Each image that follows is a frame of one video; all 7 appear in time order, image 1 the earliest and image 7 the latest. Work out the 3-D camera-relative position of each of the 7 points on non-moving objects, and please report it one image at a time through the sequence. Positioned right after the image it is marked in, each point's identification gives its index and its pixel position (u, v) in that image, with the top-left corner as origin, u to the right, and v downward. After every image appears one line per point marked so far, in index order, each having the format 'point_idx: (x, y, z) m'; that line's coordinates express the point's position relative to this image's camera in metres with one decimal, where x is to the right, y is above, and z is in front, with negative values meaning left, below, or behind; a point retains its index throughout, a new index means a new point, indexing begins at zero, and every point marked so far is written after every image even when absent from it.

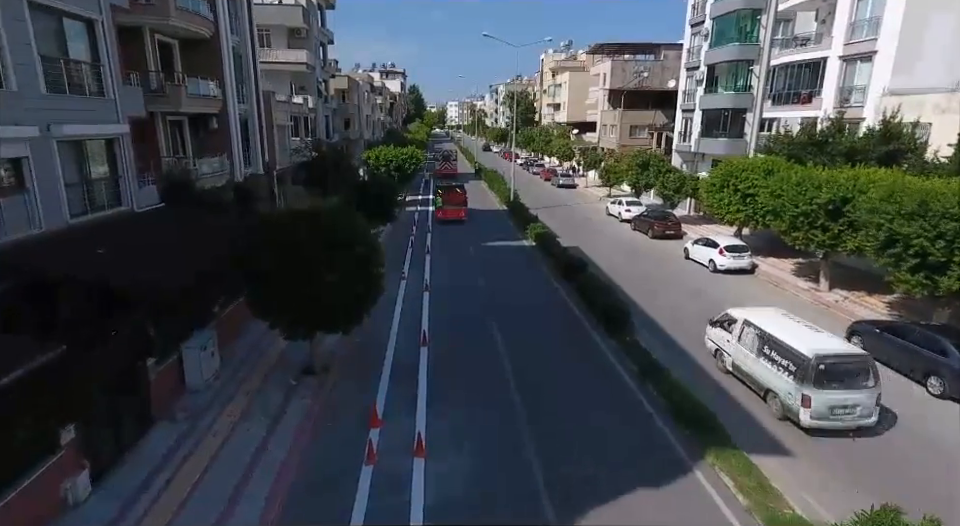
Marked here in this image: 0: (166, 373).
0: (-5.8, -2.0, +10.3) m
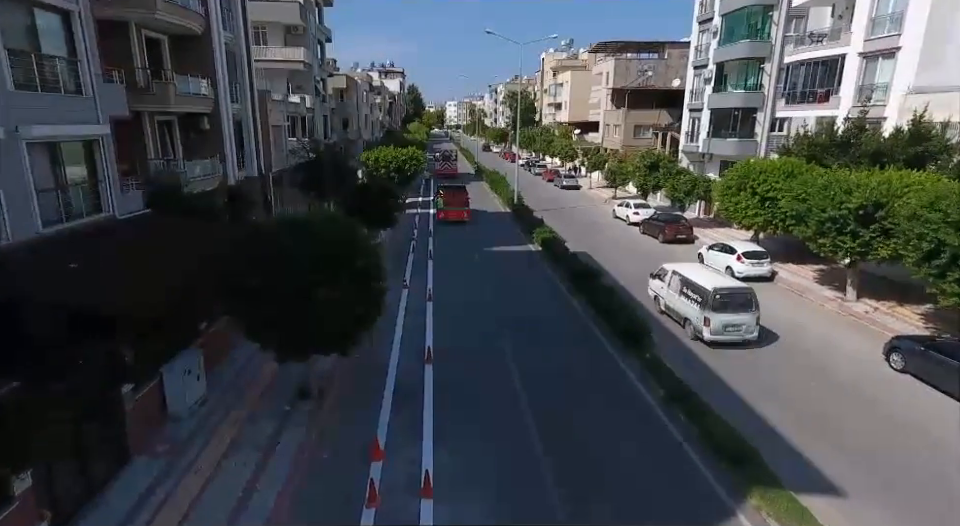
0: (-5.6, -2.3, +9.3) m
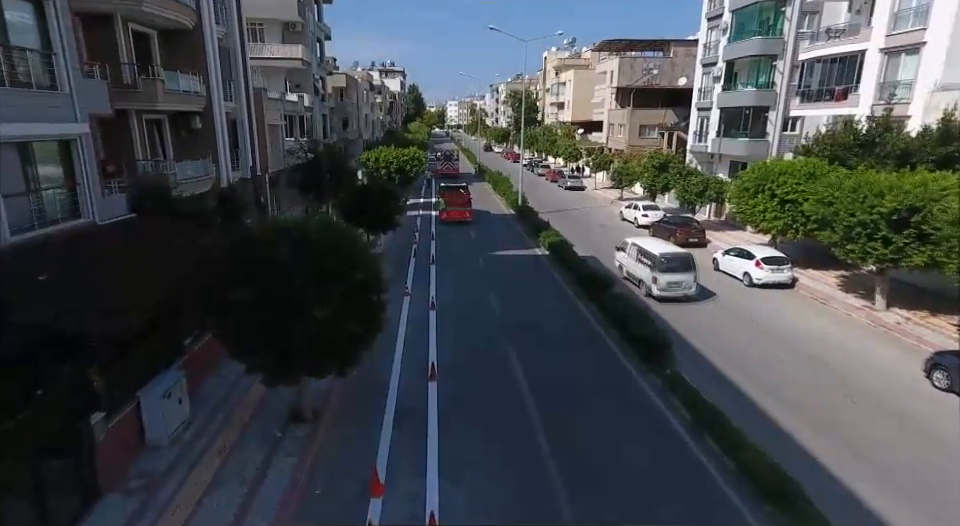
0: (-5.4, -2.5, +8.4) m
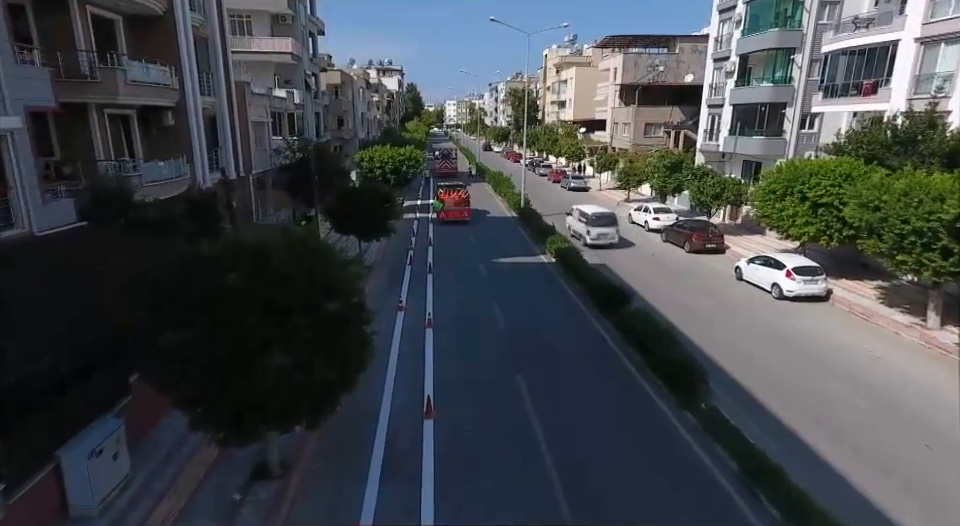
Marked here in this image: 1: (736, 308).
0: (-5.3, -2.8, +6.6) m
1: (+7.6, -1.3, +16.5) m
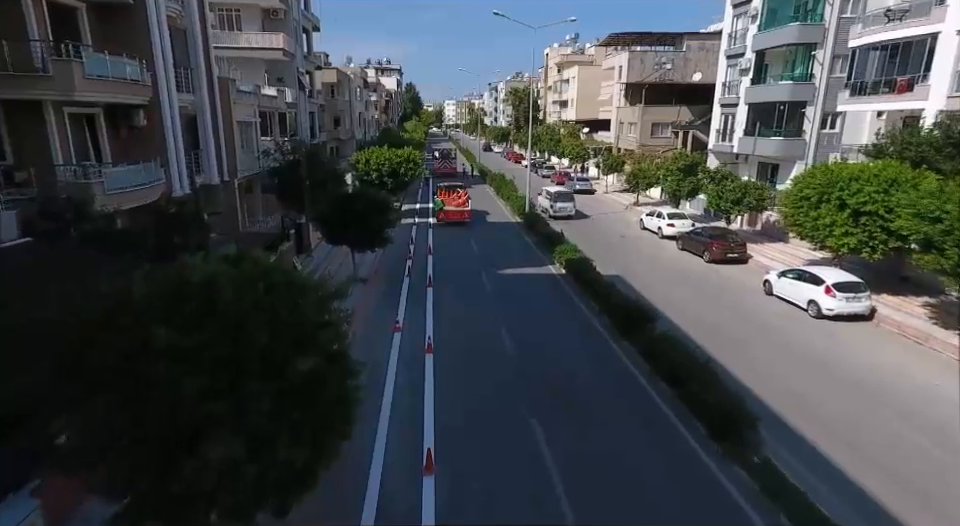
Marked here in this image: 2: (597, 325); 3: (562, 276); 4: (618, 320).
0: (-5.2, -3.2, +4.9) m
1: (+7.7, -1.7, +14.9) m
2: (+3.2, -1.7, +15.1) m
3: (+2.9, -0.5, +19.7) m
4: (+3.5, -1.4, +14.0) m
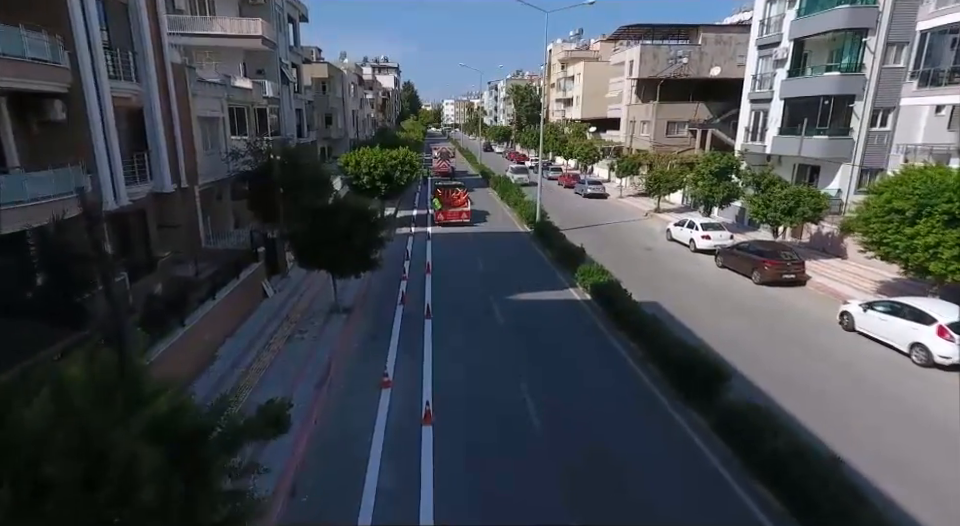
0: (-4.9, -3.9, +1.6) m
1: (+8.0, -2.4, +11.6) m
2: (+3.4, -2.4, +11.8) m
3: (+3.1, -1.2, +16.3) m
4: (+3.7, -2.1, +10.7) m
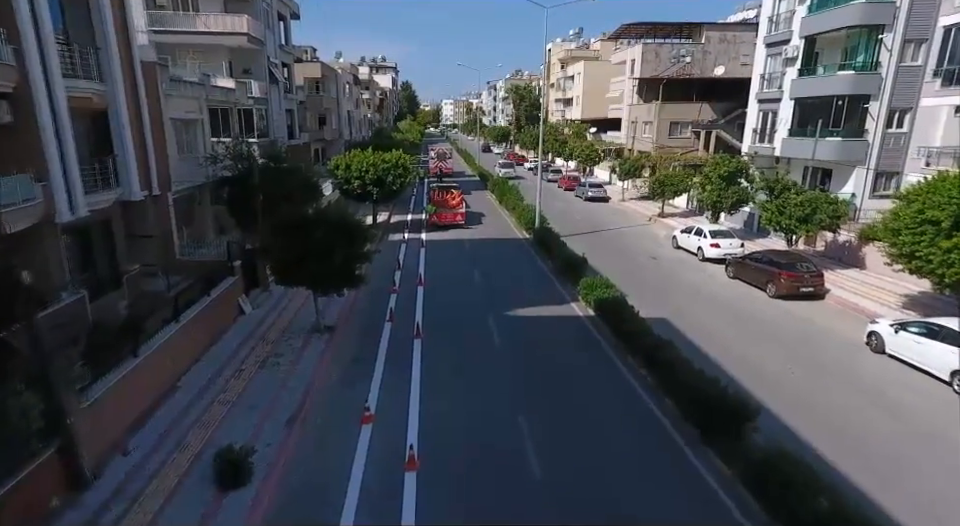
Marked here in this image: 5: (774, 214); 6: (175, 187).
0: (-5.0, -4.3, +0.4) m
1: (+7.8, -2.8, +10.4) m
2: (+3.3, -2.8, +10.5) m
3: (+3.0, -1.5, +15.1) m
4: (+3.6, -2.5, +9.5) m
5: (+10.0, +1.7, +19.0) m
6: (-9.1, +2.2, +16.7) m
